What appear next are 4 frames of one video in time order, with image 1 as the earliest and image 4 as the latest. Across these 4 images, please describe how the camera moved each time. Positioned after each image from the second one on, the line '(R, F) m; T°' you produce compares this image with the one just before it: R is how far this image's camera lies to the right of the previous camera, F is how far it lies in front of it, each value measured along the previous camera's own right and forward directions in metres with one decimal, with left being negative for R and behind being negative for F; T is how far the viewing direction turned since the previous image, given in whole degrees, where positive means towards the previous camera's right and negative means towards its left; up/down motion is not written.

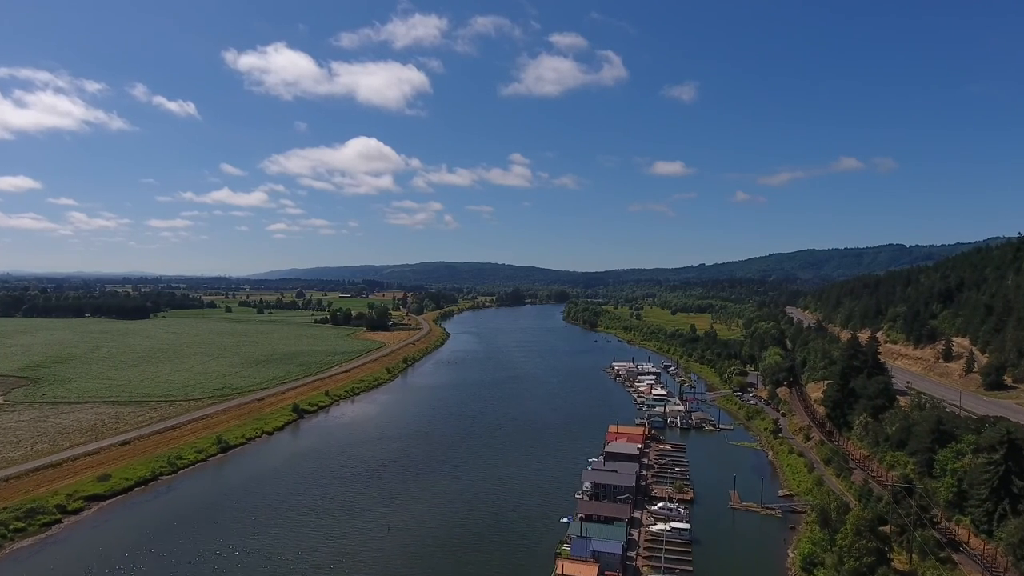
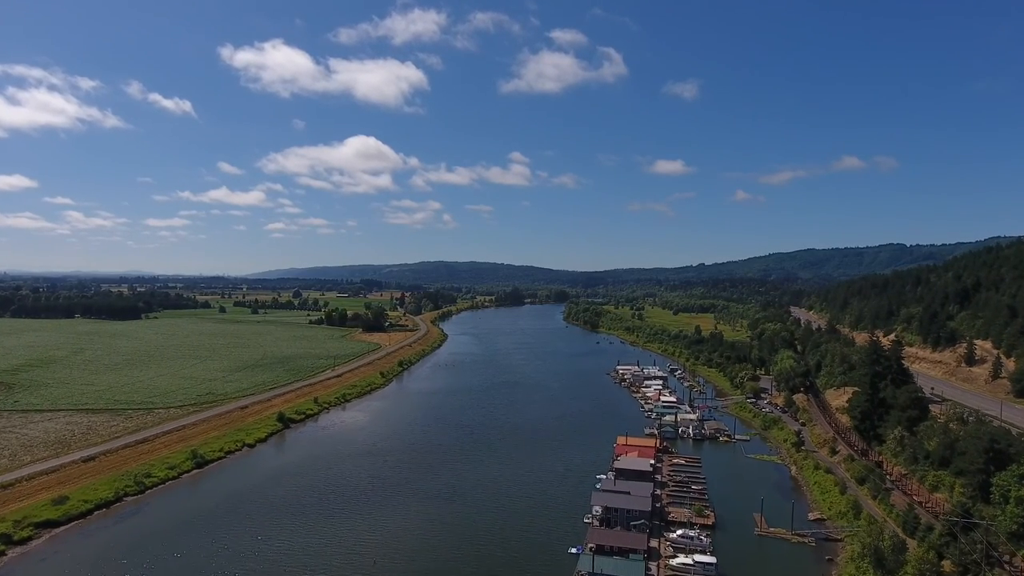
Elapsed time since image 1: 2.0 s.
(-0.1, +2.1) m; 0°
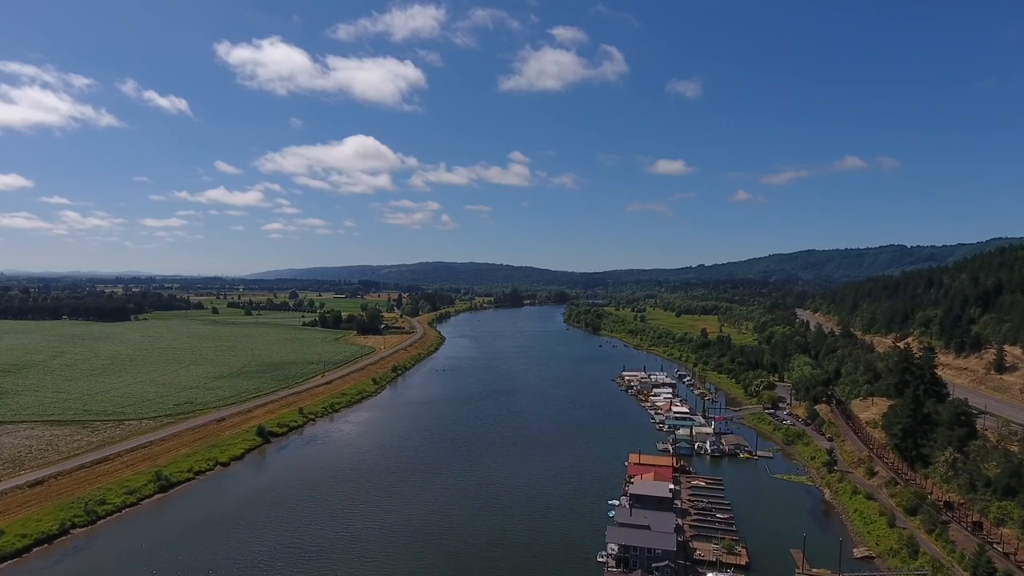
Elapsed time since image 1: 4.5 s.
(-0.1, +2.5) m; 0°
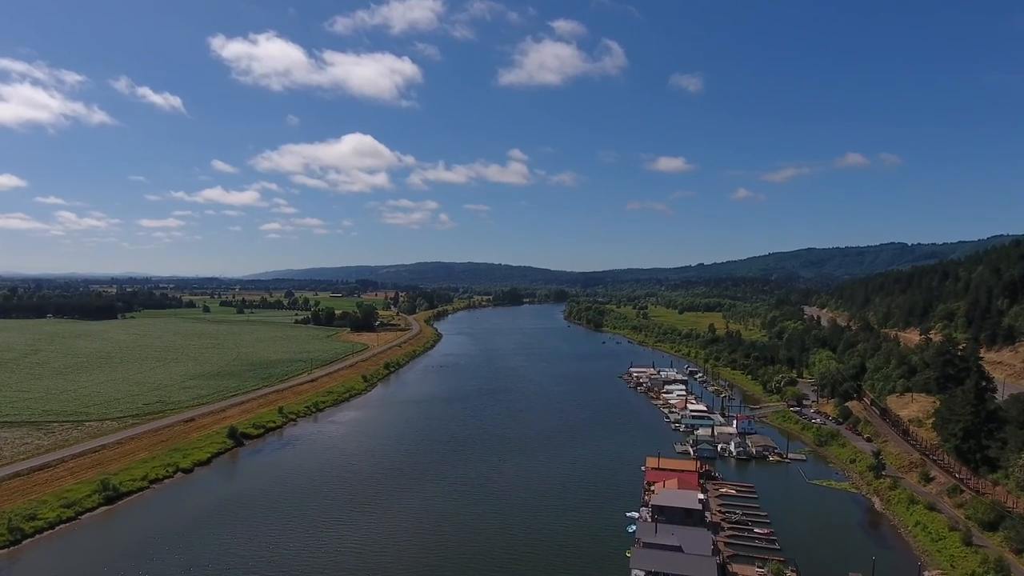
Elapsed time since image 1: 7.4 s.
(-0.1, +2.9) m; 0°
